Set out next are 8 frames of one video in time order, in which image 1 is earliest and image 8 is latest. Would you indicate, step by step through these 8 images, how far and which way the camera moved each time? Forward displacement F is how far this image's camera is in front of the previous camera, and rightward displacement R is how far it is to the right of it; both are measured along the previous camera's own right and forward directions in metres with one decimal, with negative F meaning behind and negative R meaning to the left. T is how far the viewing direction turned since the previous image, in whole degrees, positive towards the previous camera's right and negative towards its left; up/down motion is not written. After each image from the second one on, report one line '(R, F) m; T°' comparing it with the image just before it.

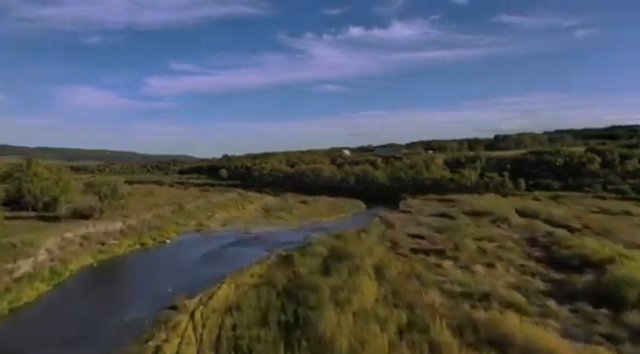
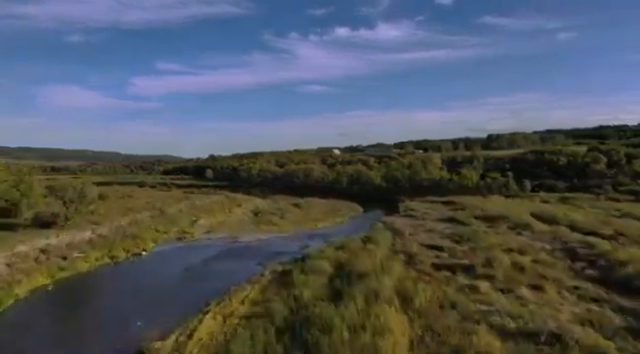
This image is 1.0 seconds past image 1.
(-0.7, +3.7) m; +2°
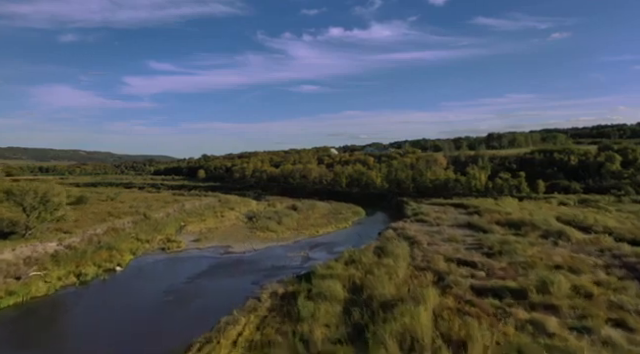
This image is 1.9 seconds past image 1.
(-0.6, +3.7) m; +1°
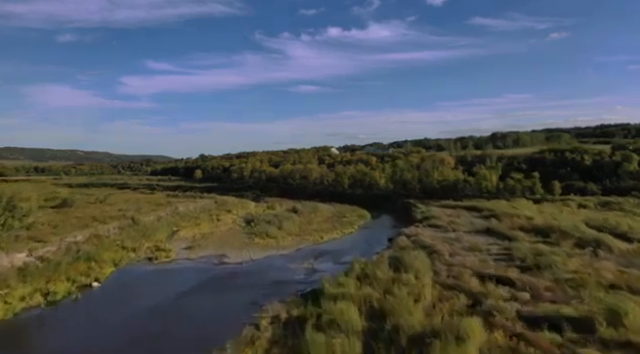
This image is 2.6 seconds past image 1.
(-0.4, +2.8) m; 0°
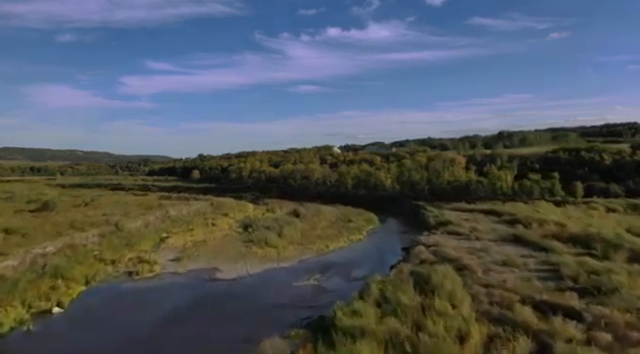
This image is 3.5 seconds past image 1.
(-0.4, +3.4) m; 0°
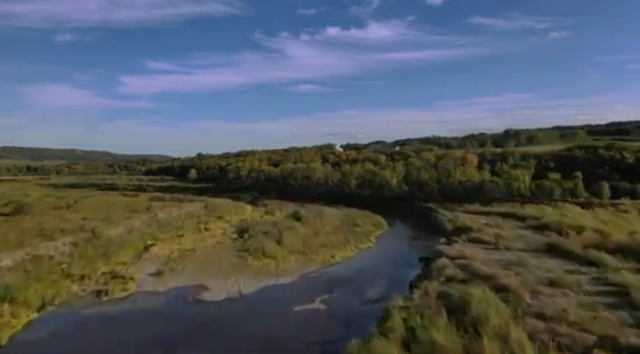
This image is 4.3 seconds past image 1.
(-0.3, +3.5) m; 0°
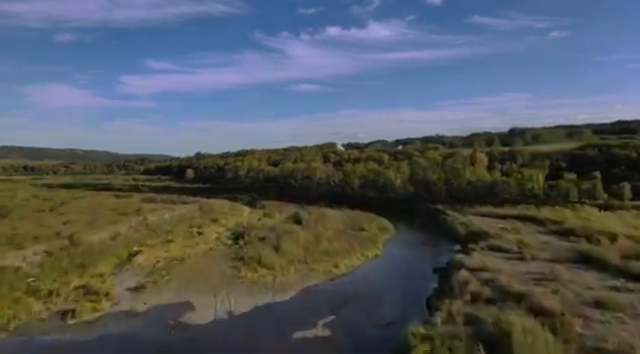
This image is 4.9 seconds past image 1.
(-0.1, +2.5) m; 0°
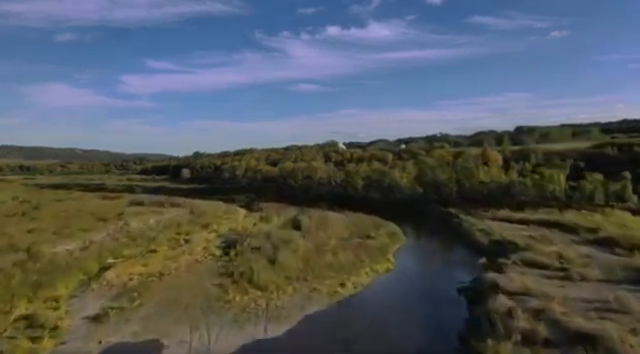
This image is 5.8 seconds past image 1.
(-0.1, +3.5) m; 0°
